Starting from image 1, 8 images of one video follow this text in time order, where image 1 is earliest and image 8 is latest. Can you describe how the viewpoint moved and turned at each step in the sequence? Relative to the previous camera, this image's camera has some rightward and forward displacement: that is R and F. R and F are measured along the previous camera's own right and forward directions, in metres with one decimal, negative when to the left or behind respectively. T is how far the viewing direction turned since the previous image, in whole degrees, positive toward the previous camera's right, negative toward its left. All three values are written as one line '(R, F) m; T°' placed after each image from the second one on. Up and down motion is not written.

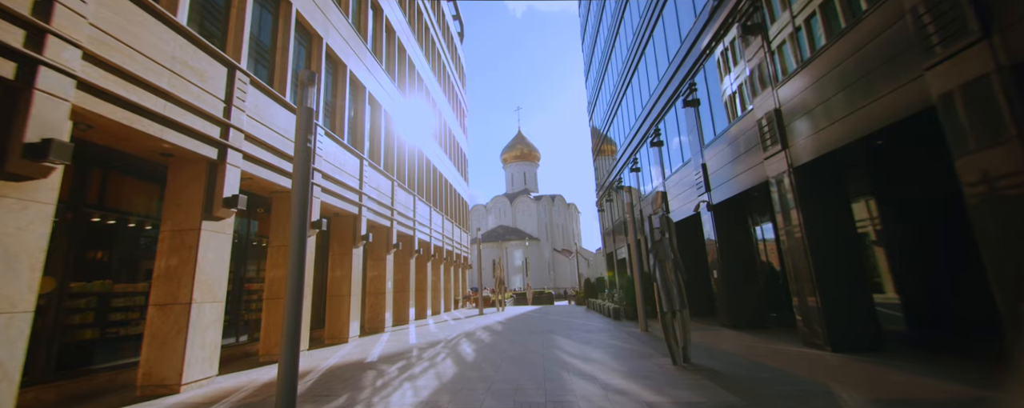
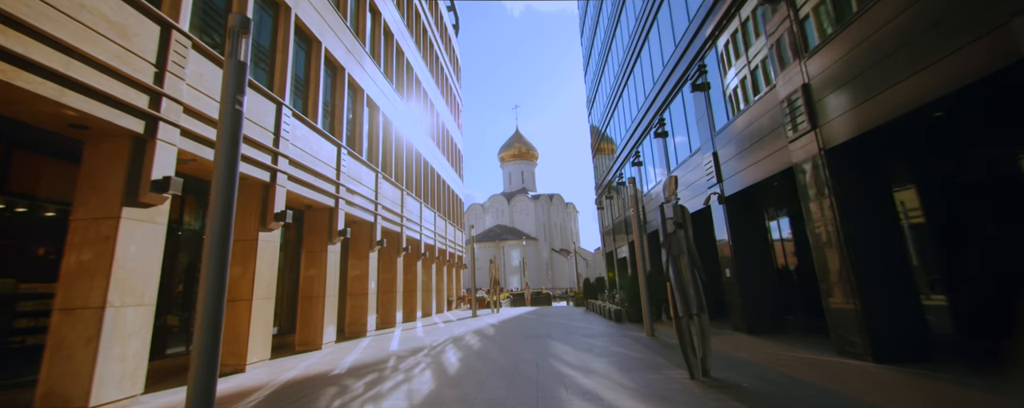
(+0.2, +1.1) m; 0°
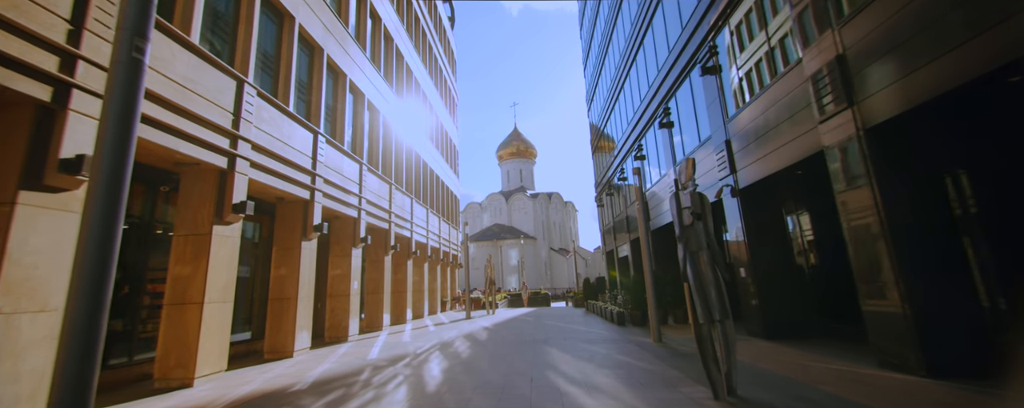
(+0.1, +1.0) m; 0°
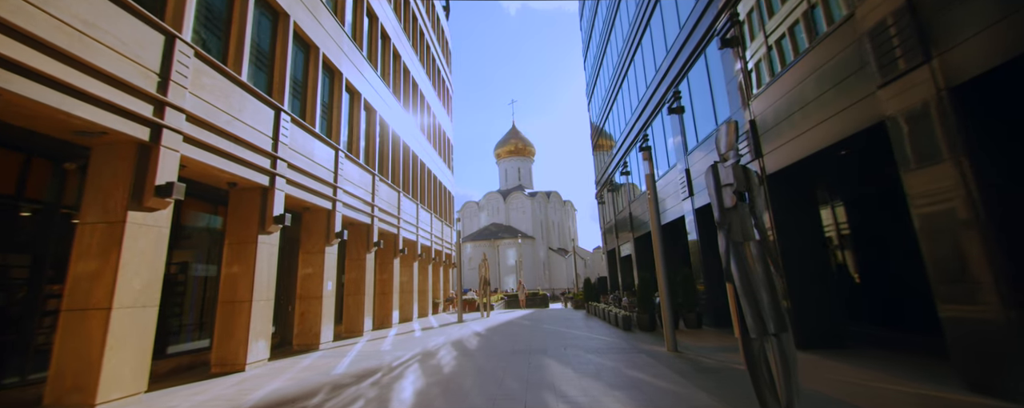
(+0.1, +1.4) m; 0°
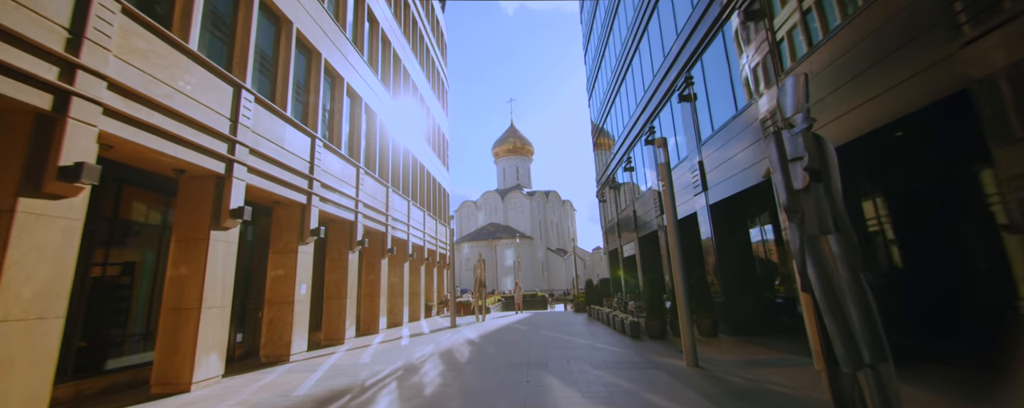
(+0.1, +1.1) m; 0°
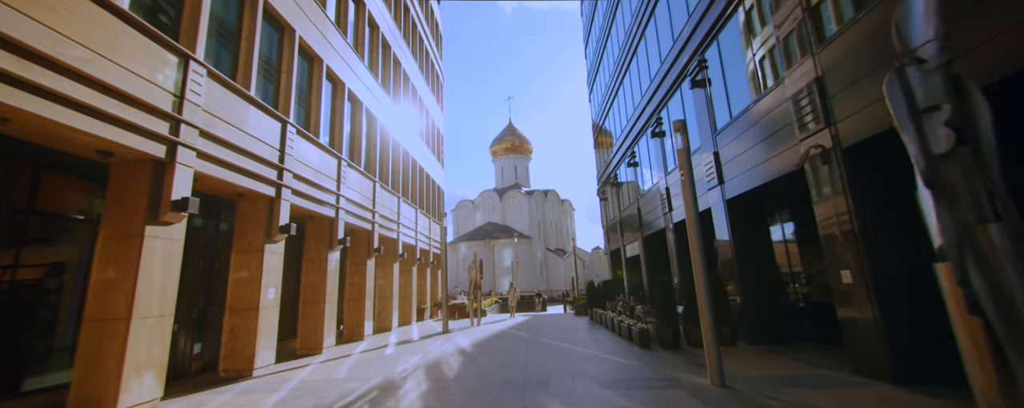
(+0.1, +1.1) m; 0°
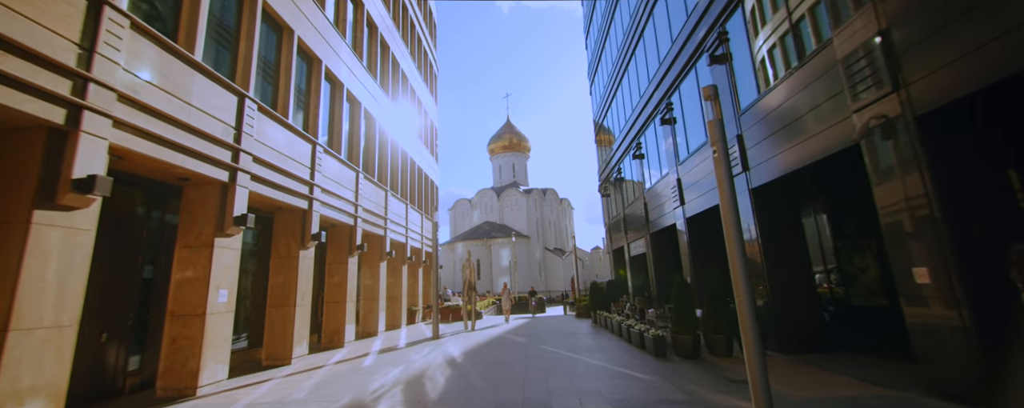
(0.0, +1.3) m; 0°
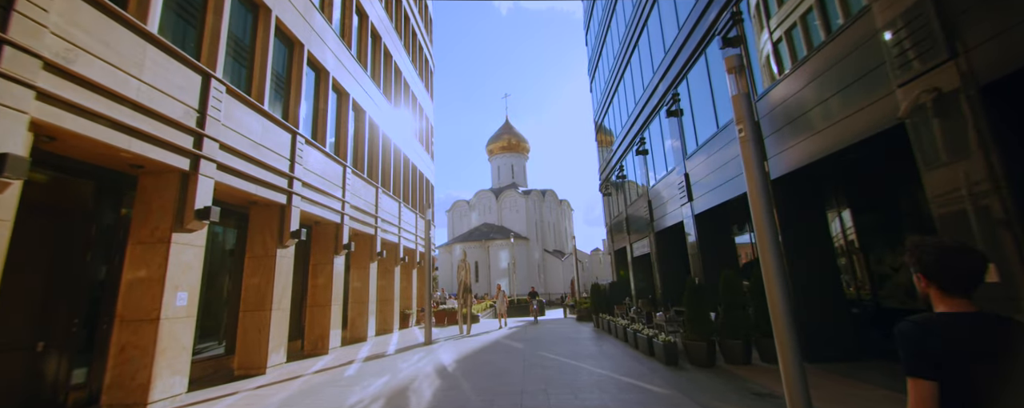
(+0.1, +0.8) m; 0°
